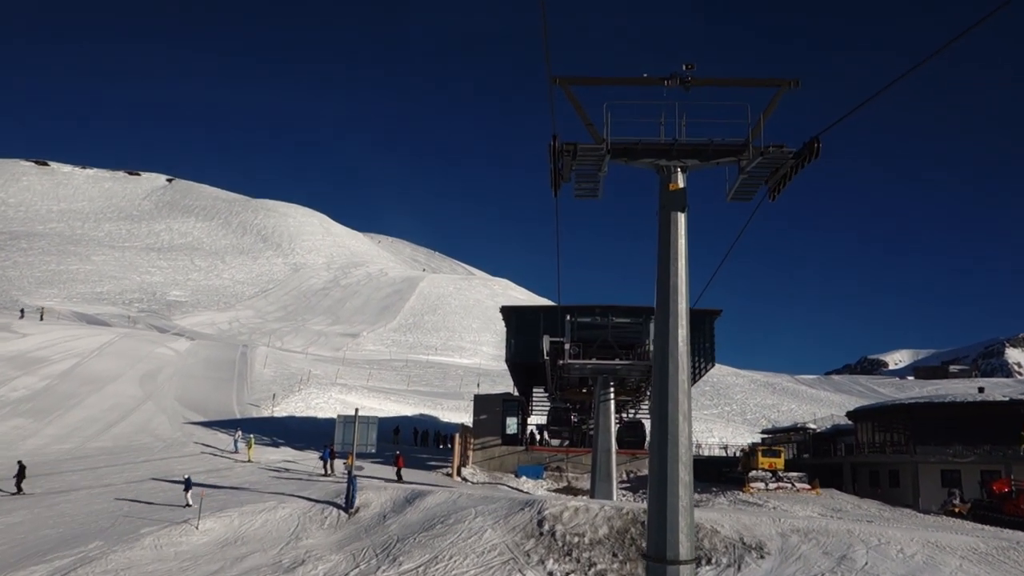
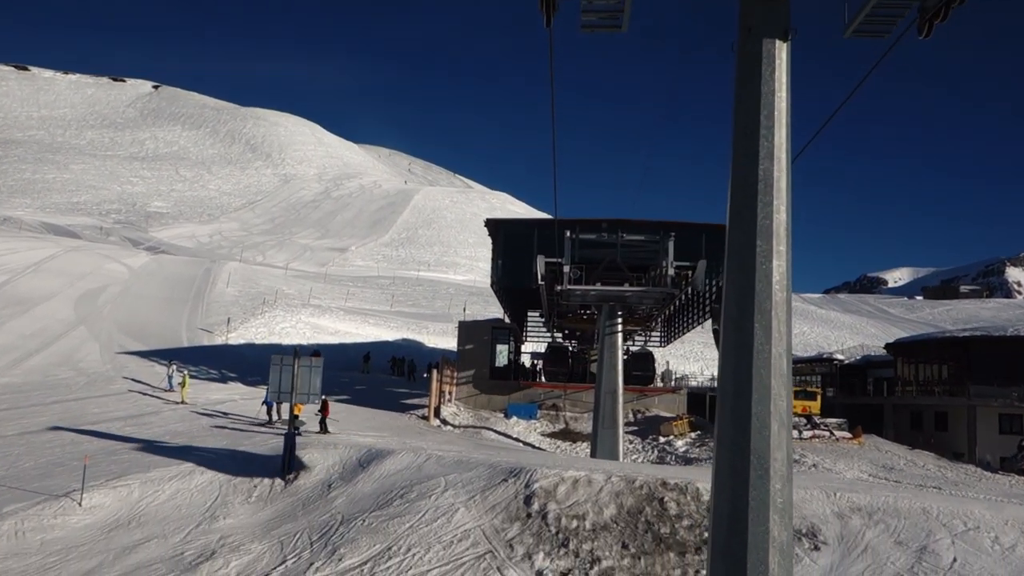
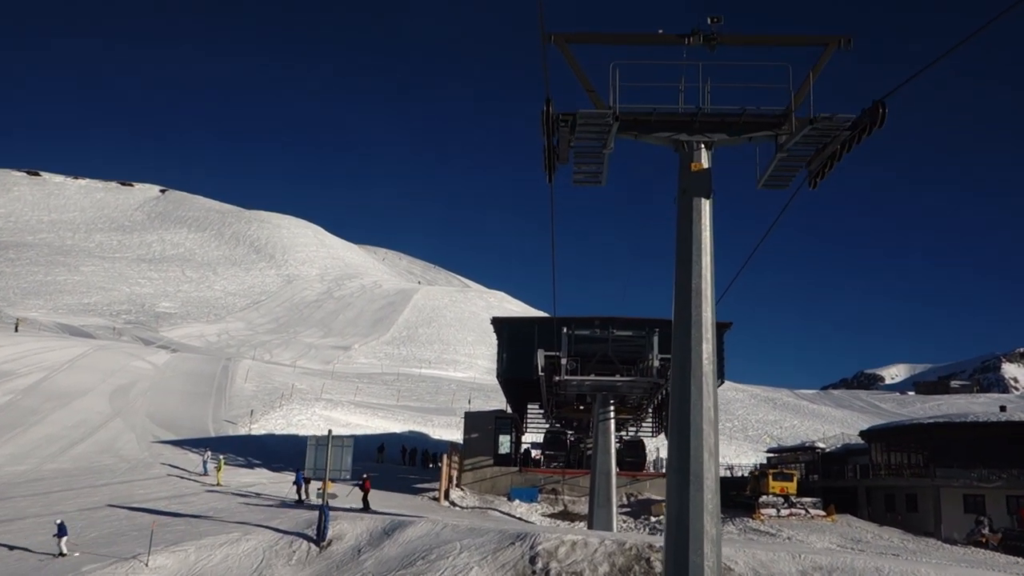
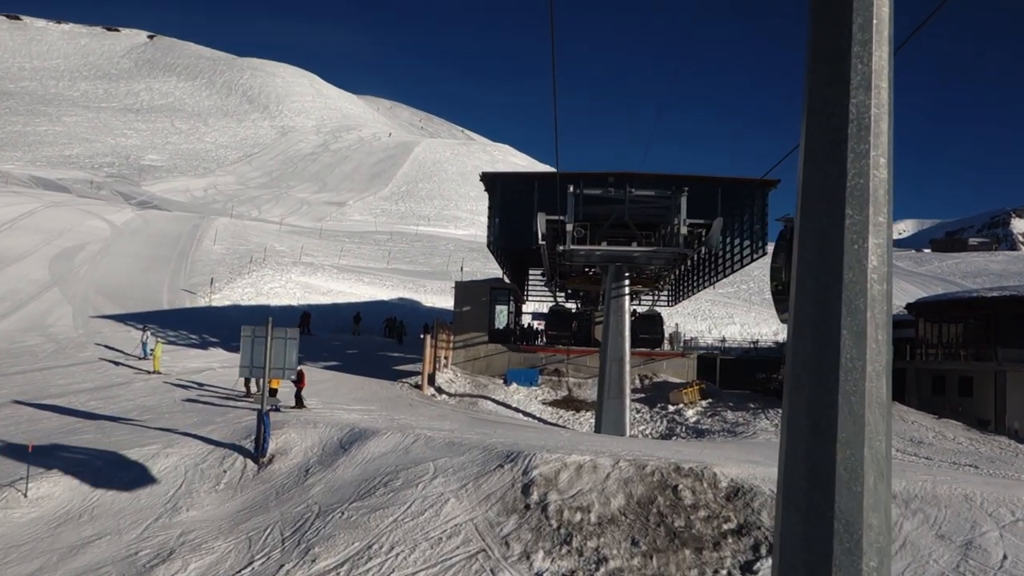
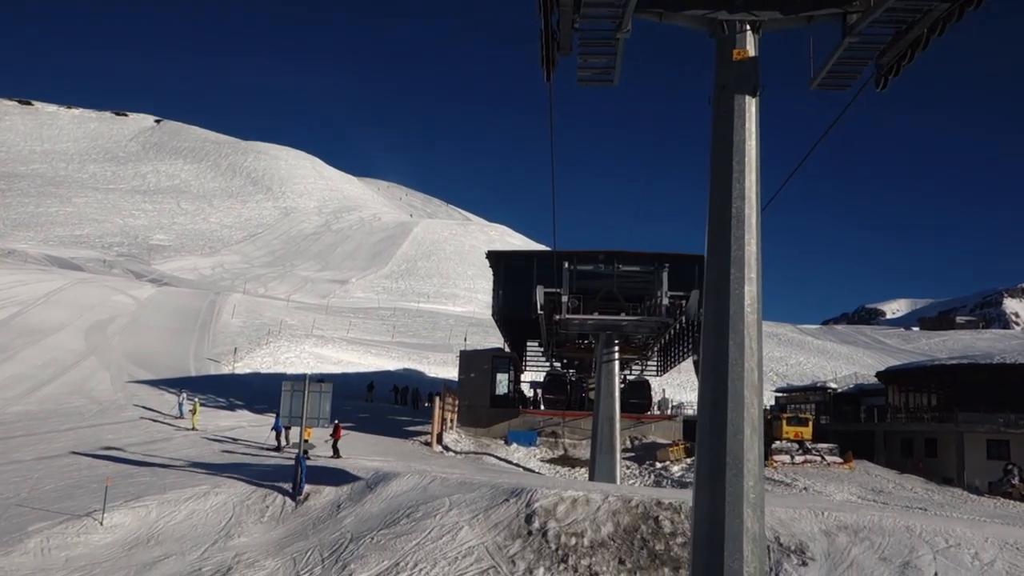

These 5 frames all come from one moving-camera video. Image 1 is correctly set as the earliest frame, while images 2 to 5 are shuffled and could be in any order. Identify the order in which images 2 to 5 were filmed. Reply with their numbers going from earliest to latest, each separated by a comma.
3, 5, 2, 4
